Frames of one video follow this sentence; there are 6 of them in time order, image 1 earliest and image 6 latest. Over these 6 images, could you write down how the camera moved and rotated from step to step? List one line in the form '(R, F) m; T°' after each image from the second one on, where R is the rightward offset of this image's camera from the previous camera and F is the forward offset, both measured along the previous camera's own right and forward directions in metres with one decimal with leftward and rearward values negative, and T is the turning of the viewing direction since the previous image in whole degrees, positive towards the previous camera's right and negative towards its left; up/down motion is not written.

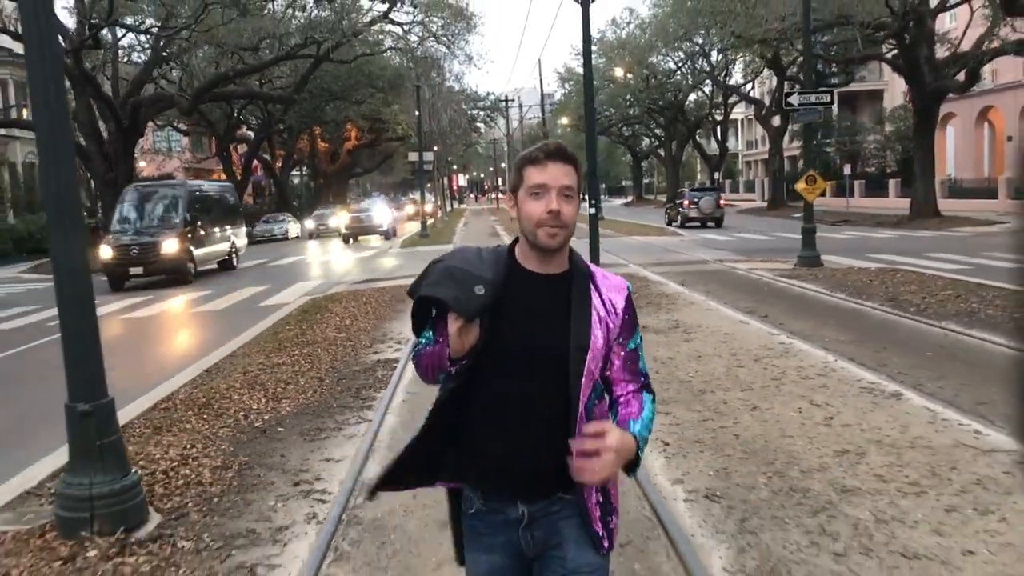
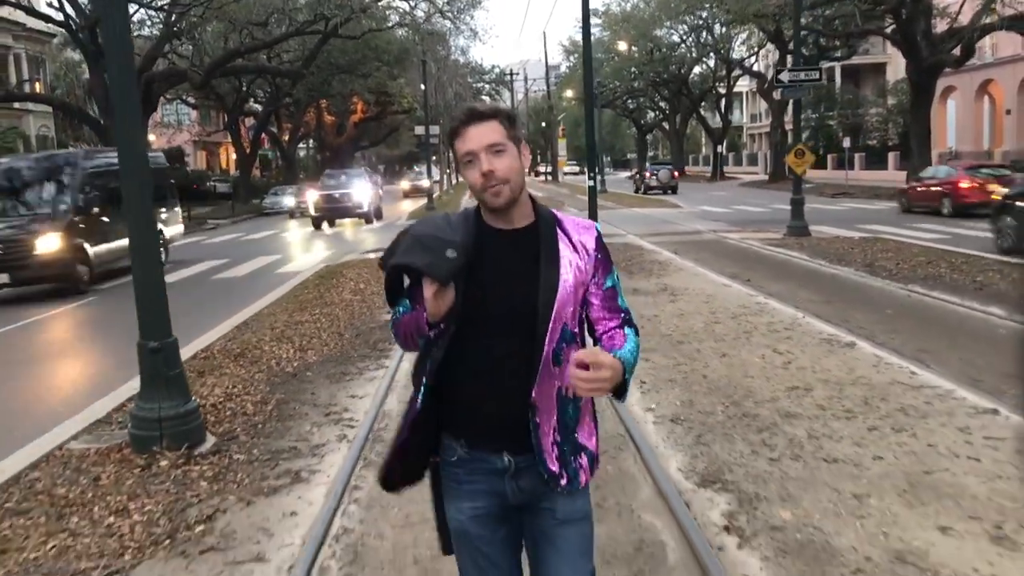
(0.0, -1.0) m; 0°
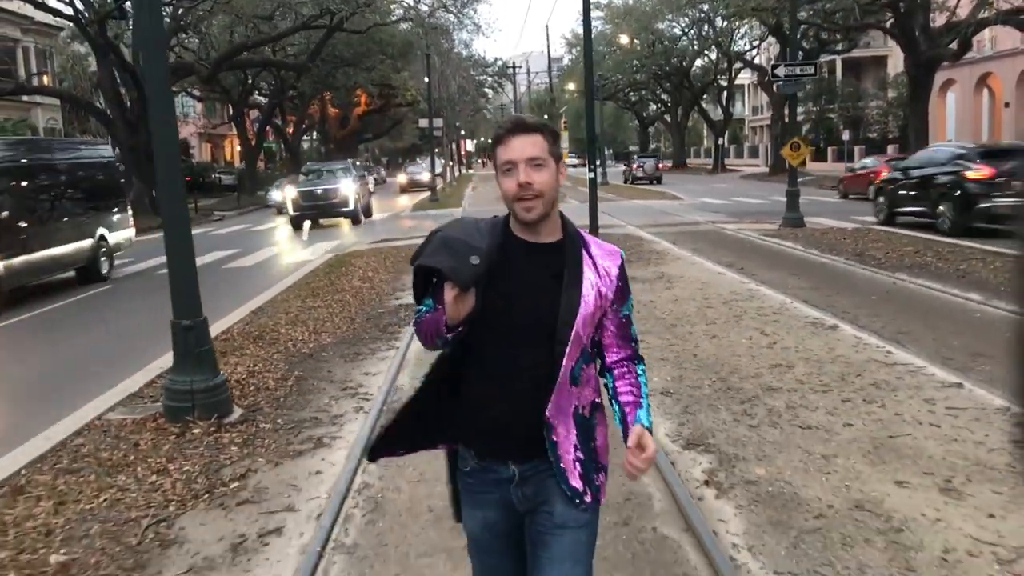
(0.0, -0.5) m; 0°
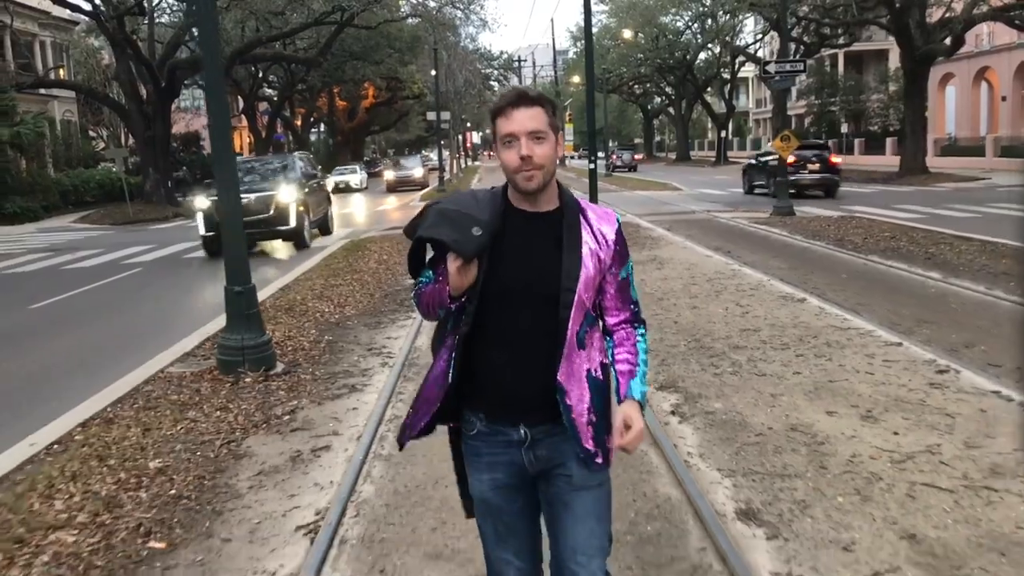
(0.0, -1.1) m; 0°
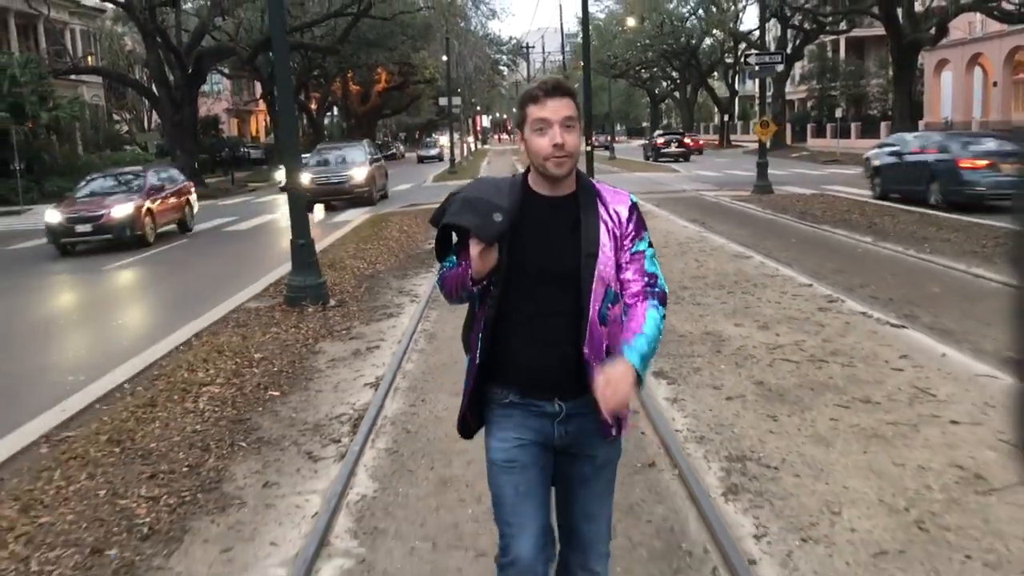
(+0.1, -2.2) m; -1°
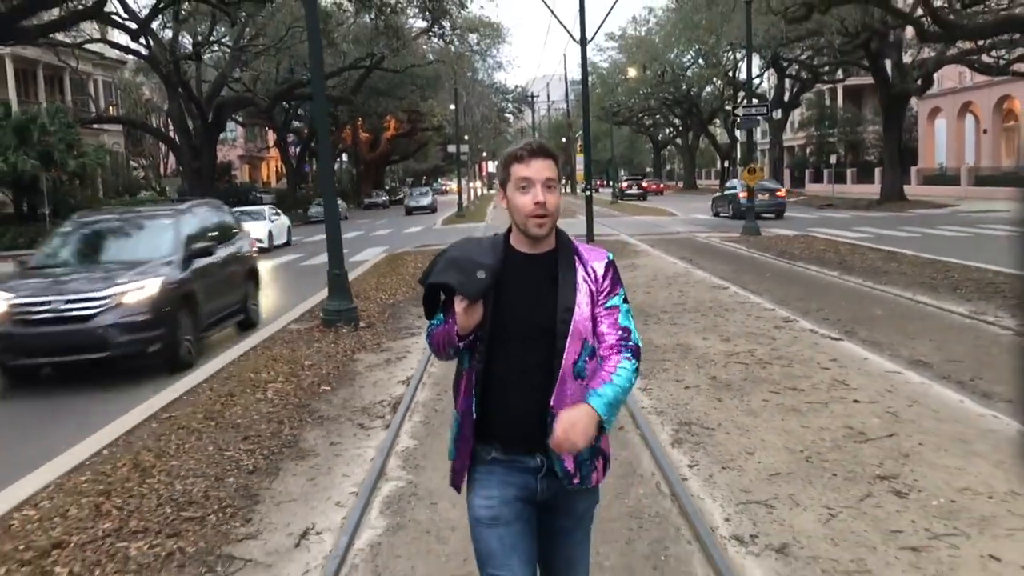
(0.0, -1.6) m; 0°
